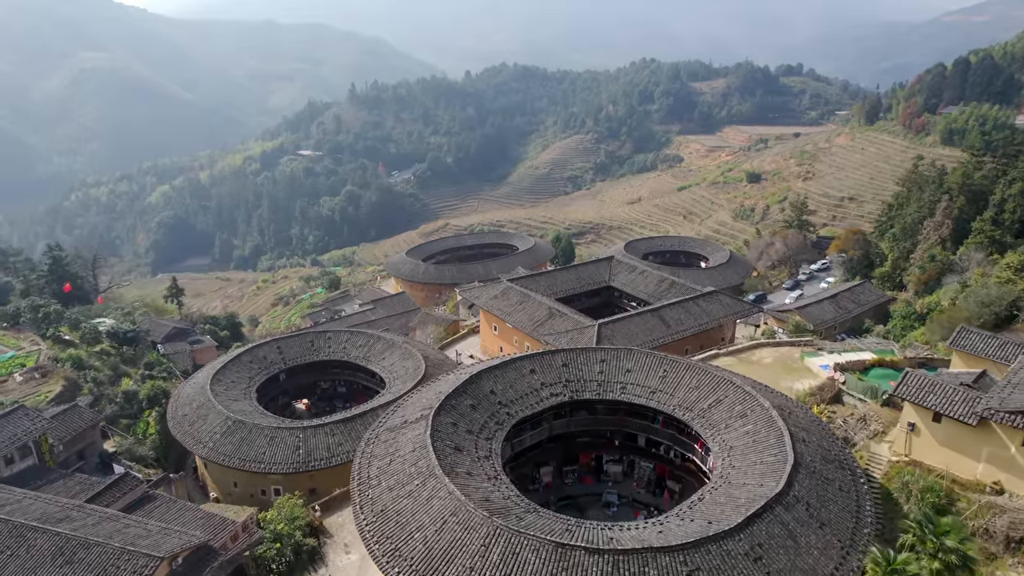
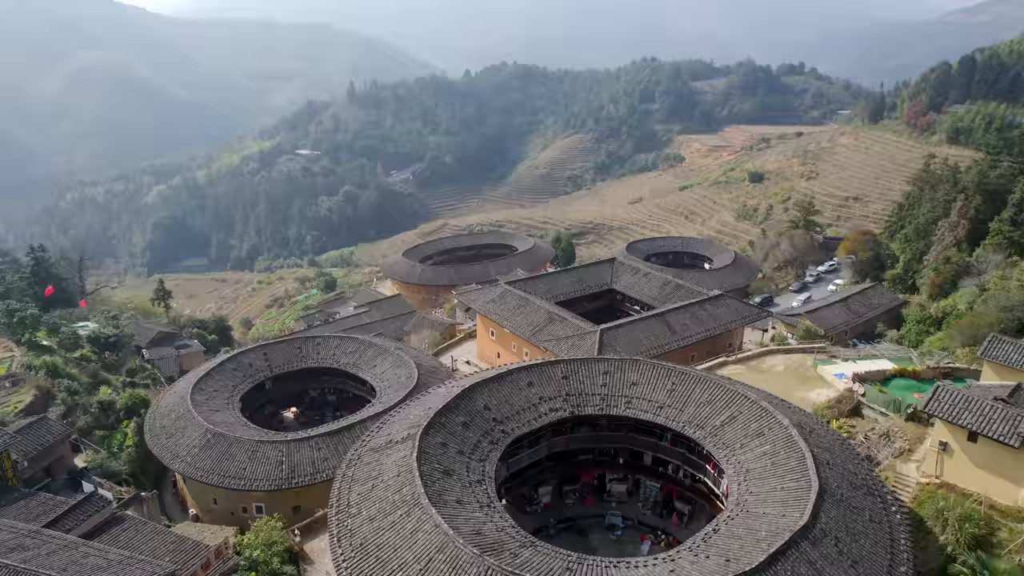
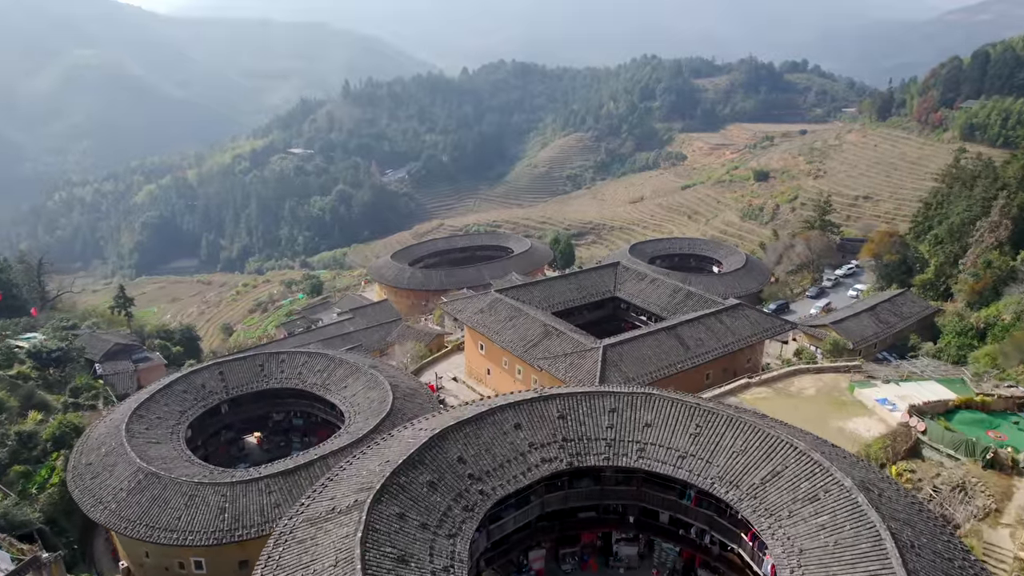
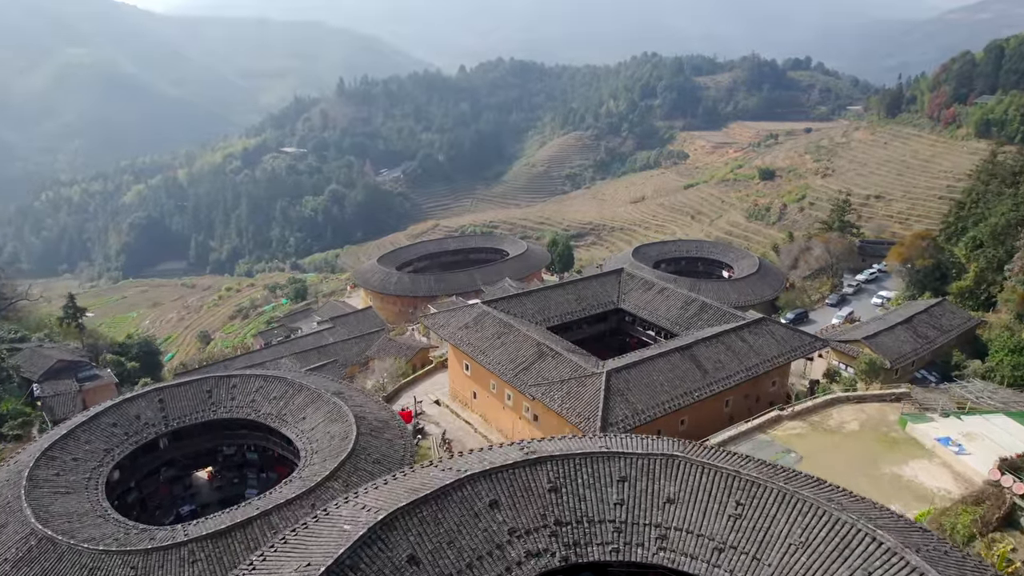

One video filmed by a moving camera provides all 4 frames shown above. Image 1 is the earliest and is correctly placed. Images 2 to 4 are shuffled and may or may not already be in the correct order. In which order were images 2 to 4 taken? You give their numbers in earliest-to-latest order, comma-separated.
2, 3, 4
